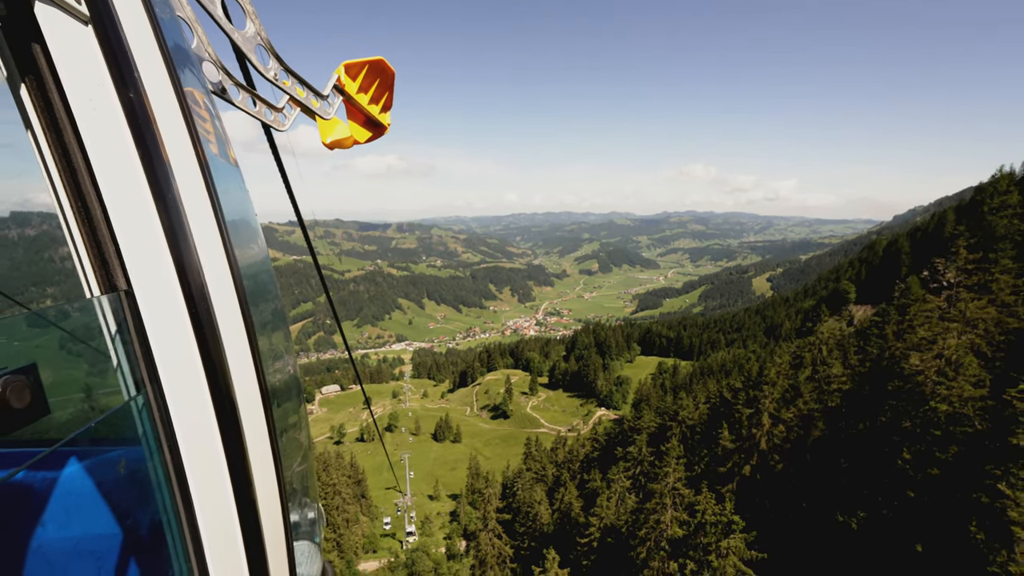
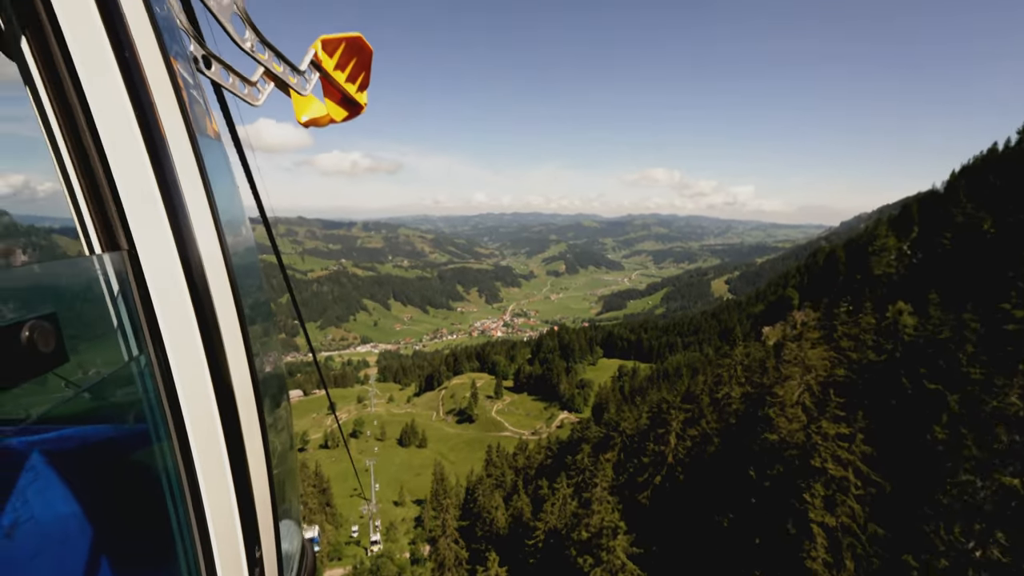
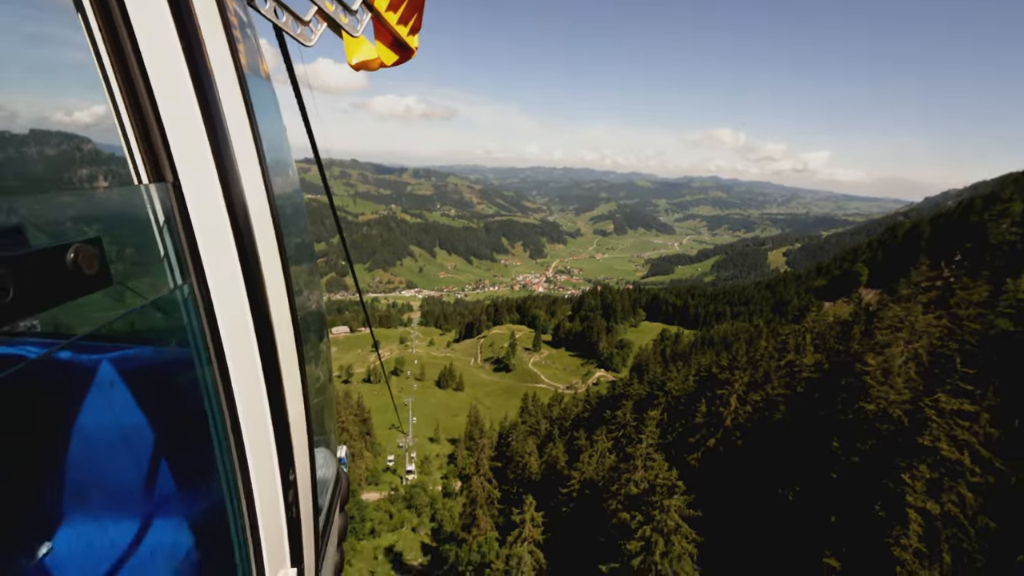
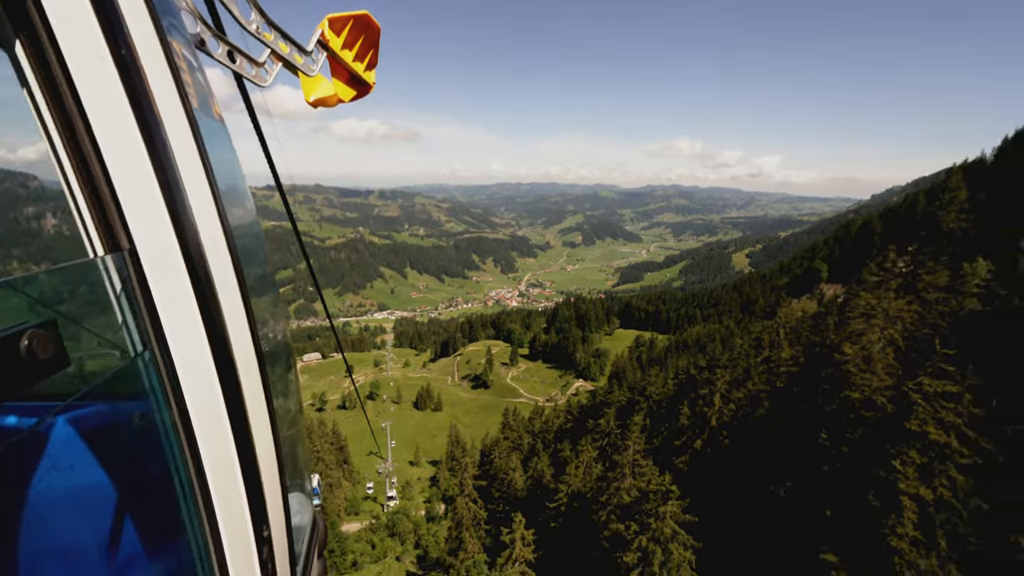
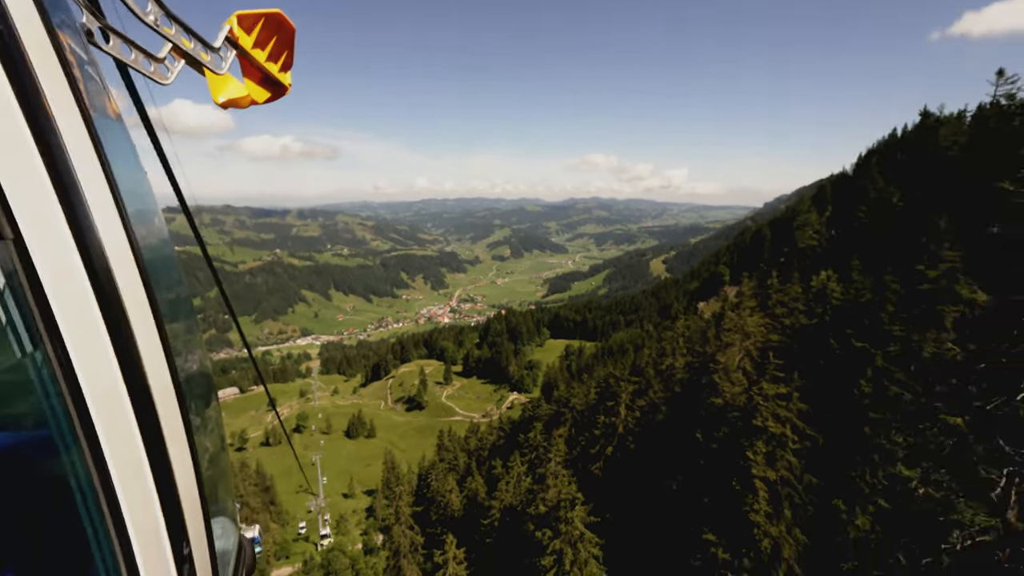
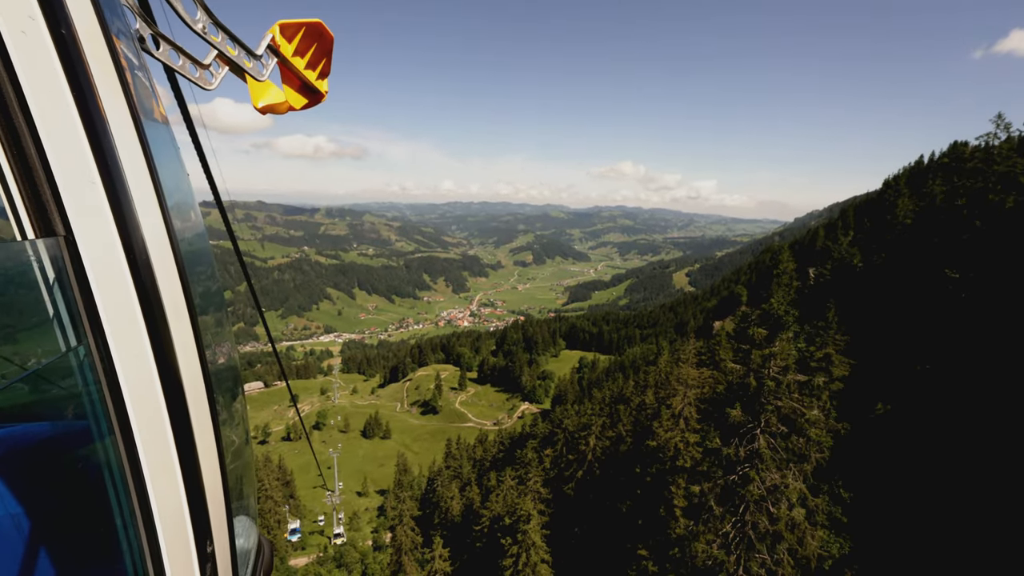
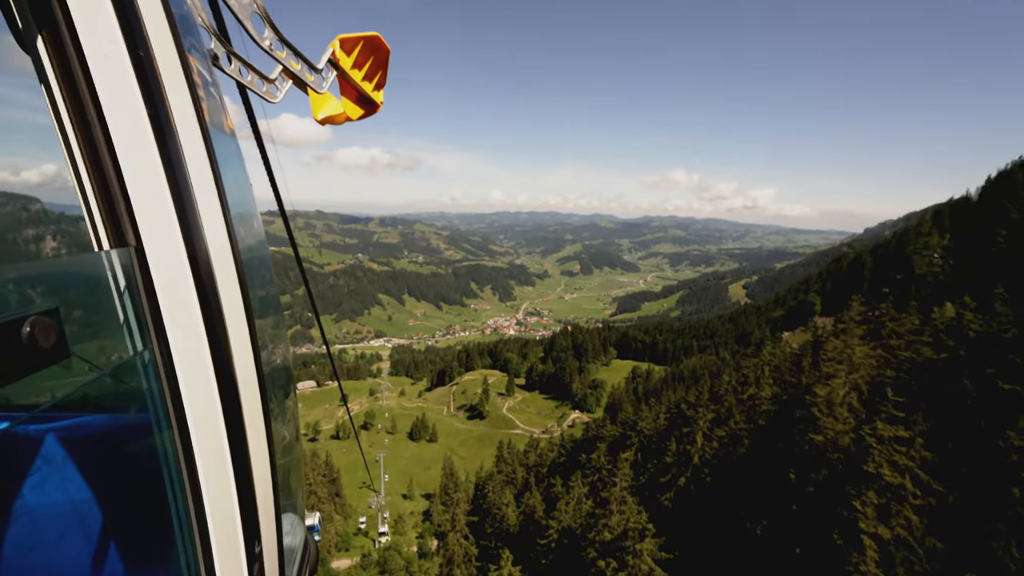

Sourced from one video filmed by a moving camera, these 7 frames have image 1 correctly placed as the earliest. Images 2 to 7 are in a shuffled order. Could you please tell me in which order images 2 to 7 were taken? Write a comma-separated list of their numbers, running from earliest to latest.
4, 3, 7, 5, 2, 6
